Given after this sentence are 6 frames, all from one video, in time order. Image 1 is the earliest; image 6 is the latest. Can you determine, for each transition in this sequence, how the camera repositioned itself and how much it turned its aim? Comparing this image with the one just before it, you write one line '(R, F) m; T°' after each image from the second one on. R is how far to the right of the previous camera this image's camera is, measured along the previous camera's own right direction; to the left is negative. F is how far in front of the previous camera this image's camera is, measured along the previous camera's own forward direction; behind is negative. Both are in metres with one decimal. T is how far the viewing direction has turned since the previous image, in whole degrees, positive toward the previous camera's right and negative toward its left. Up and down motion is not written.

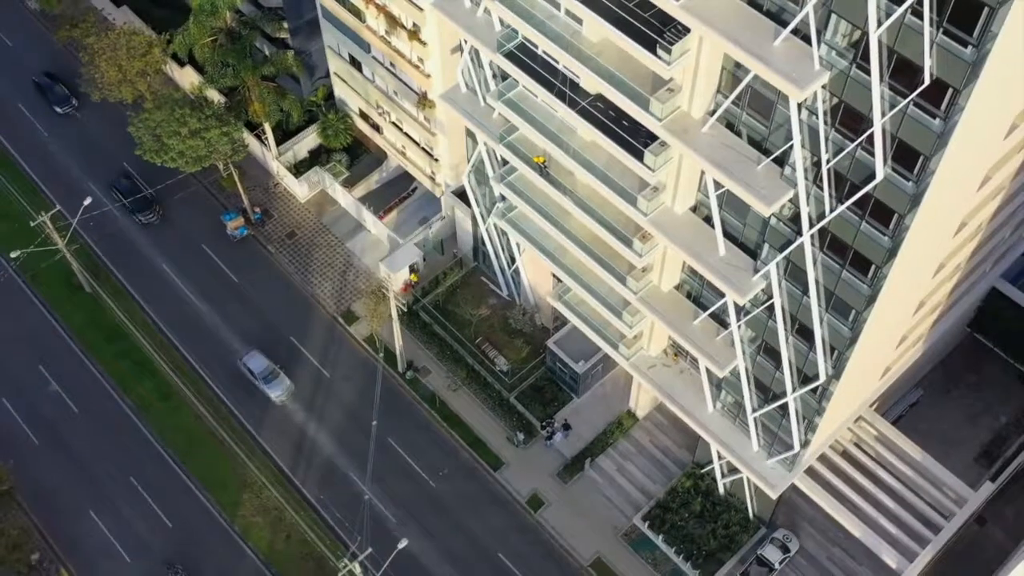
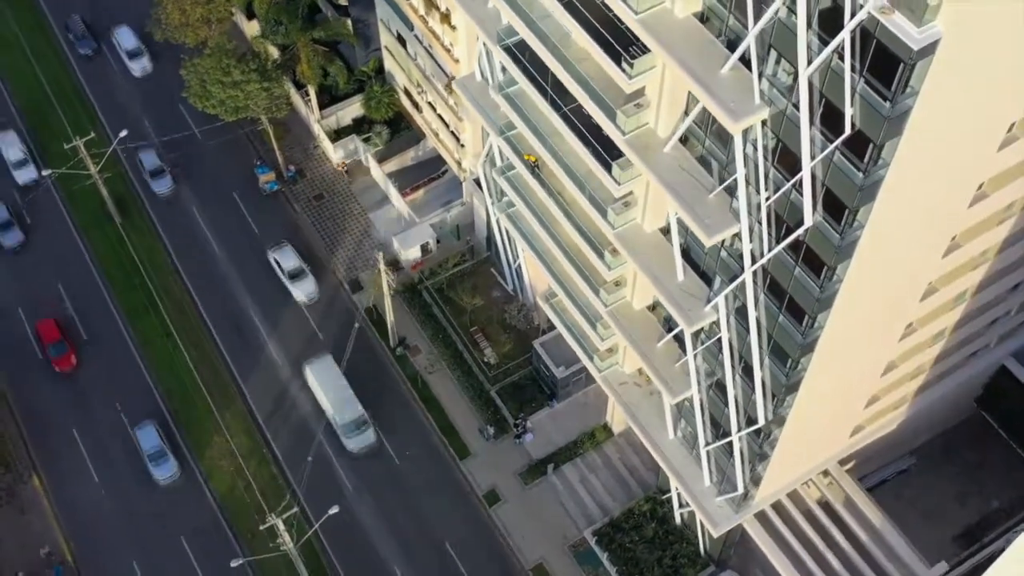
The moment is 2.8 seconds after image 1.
(+6.1, +0.2) m; -6°
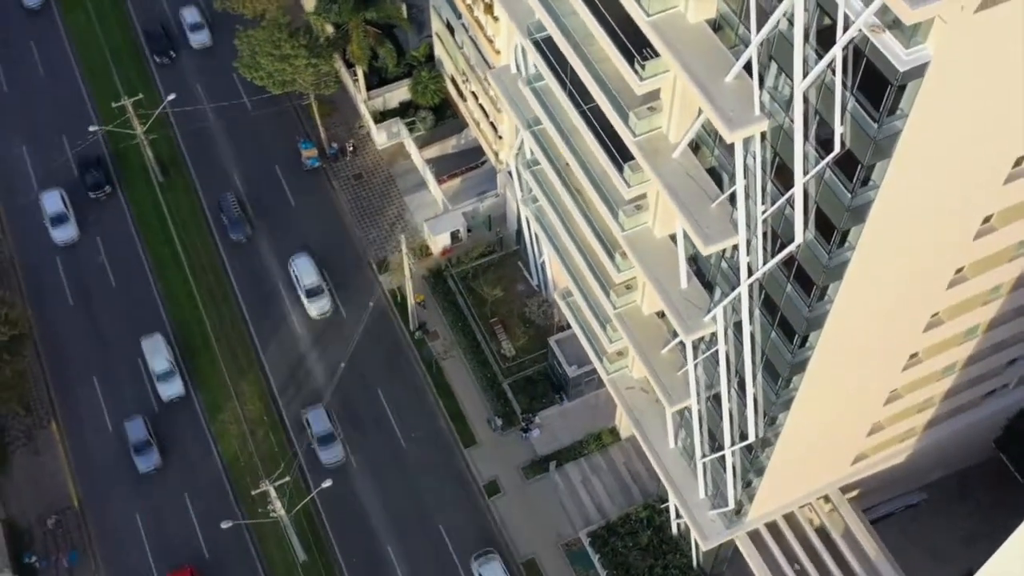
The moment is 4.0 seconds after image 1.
(+2.5, -0.1) m; -4°
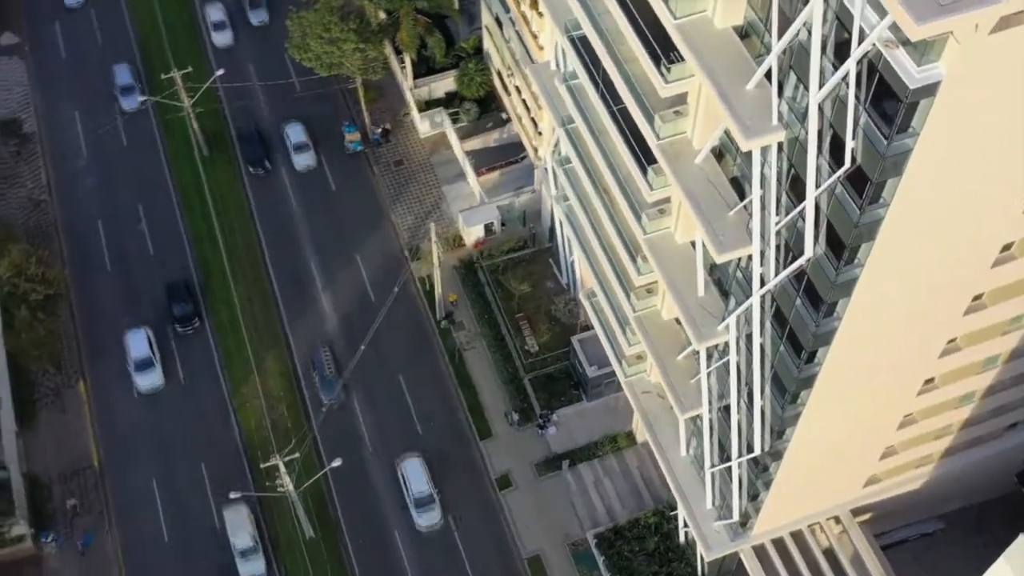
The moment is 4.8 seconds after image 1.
(+1.4, -0.1) m; -3°
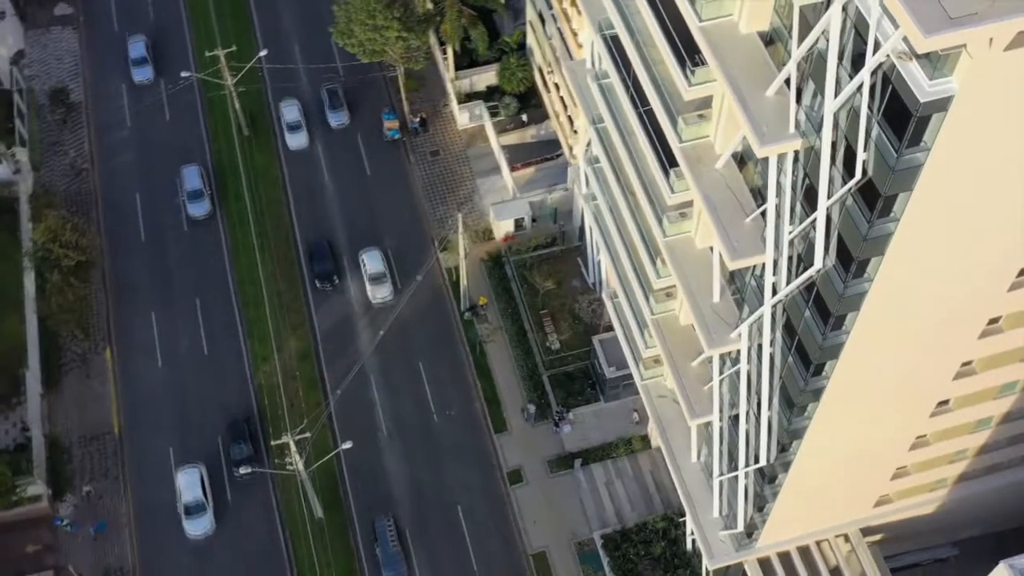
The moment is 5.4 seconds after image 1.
(+1.2, 0.0) m; -2°
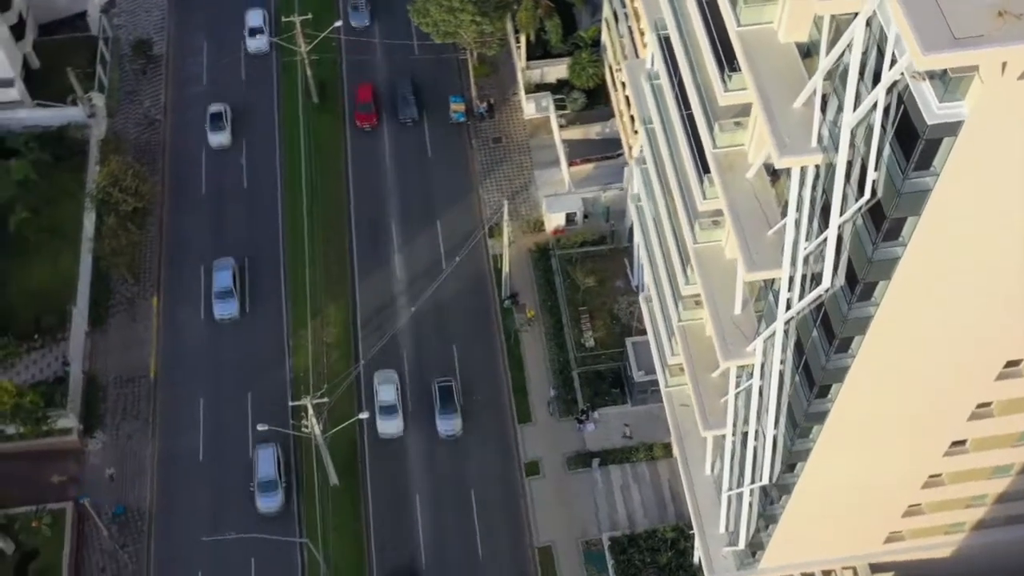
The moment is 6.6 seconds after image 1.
(+2.3, +0.1) m; -4°
